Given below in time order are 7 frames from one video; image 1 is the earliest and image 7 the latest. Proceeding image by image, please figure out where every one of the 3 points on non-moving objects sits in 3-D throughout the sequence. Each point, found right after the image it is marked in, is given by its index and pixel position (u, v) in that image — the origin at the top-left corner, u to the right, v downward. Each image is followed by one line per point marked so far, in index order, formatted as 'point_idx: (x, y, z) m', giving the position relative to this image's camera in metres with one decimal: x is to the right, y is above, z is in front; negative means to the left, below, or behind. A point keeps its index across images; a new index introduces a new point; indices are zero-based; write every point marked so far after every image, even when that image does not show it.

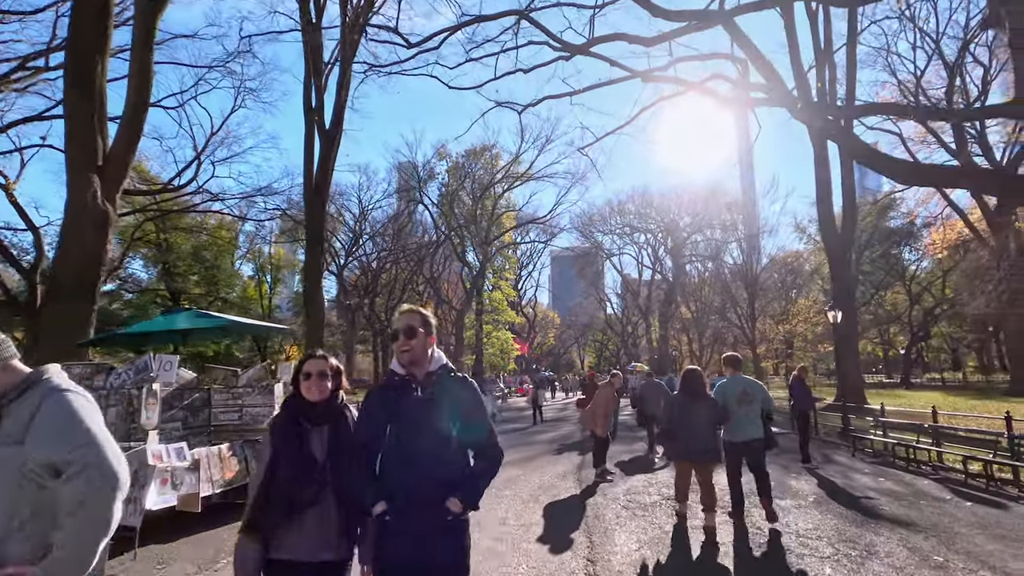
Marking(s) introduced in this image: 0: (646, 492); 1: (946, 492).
0: (+1.7, -2.6, +7.3) m
1: (+5.3, -2.5, +7.0) m
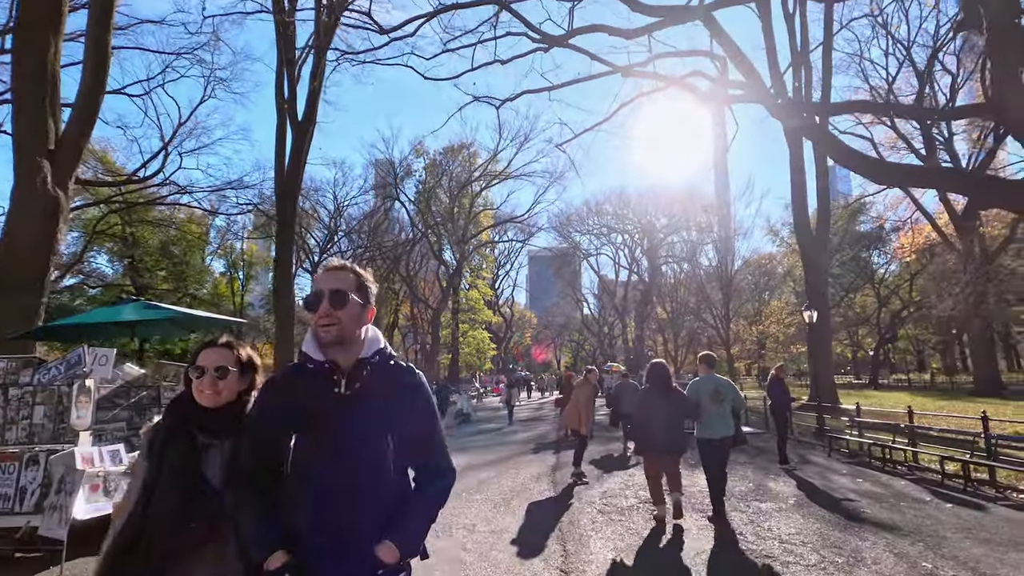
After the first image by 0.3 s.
0: (+1.4, -2.6, +7.0) m
1: (+5.0, -2.5, +6.9) m
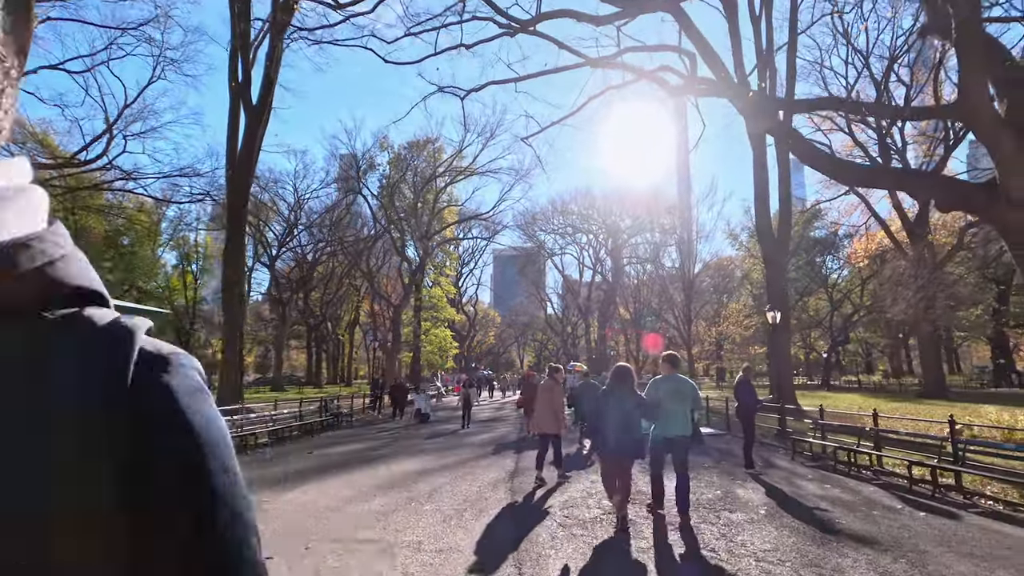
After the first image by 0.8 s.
0: (+0.8, -2.5, +6.5) m
1: (+4.5, -2.5, +6.6) m
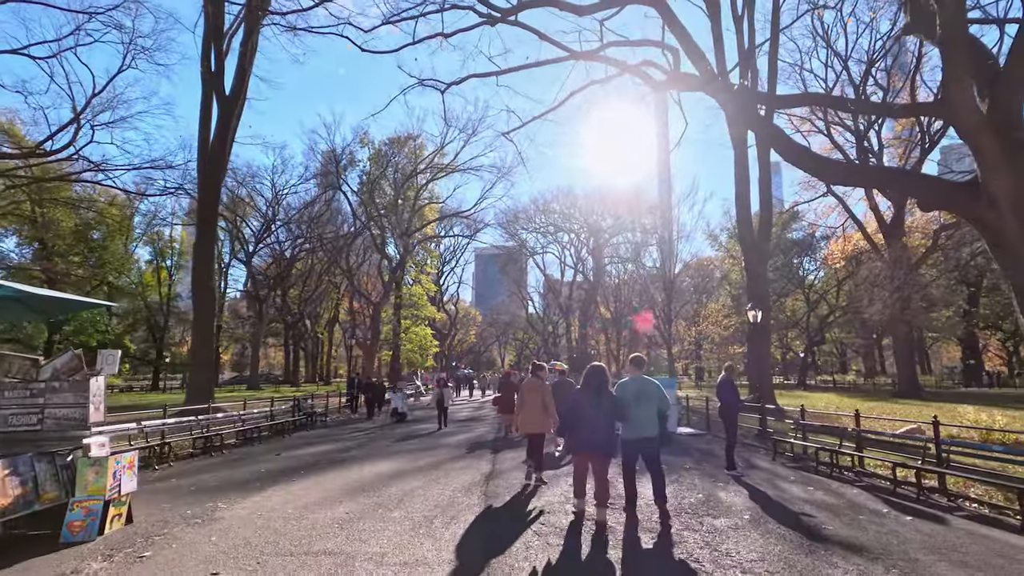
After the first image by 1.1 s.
0: (+0.6, -2.4, +6.2) m
1: (+4.2, -2.4, +6.4) m
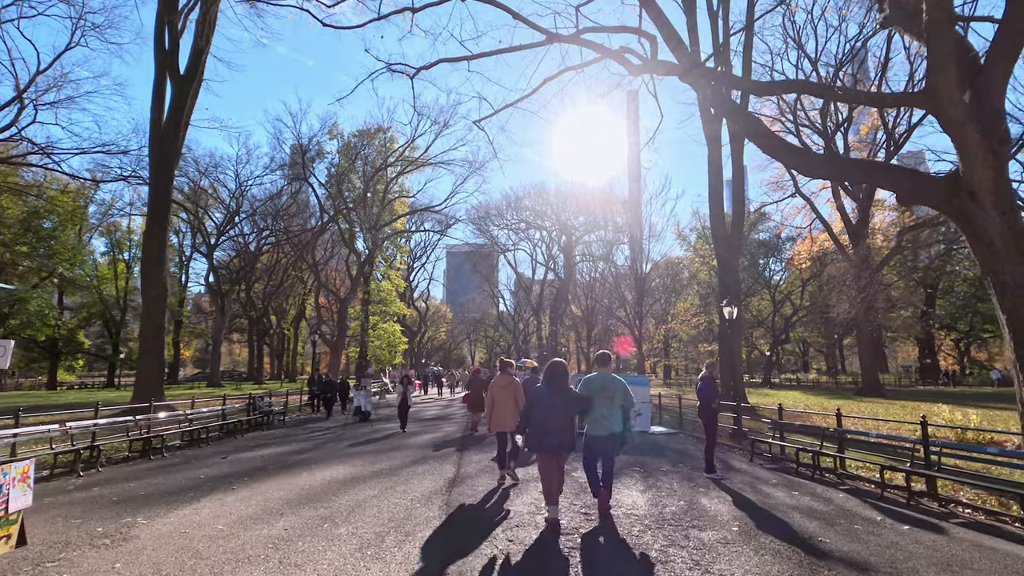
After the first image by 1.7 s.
0: (+0.2, -2.3, +5.6) m
1: (+3.8, -2.3, +6.0) m
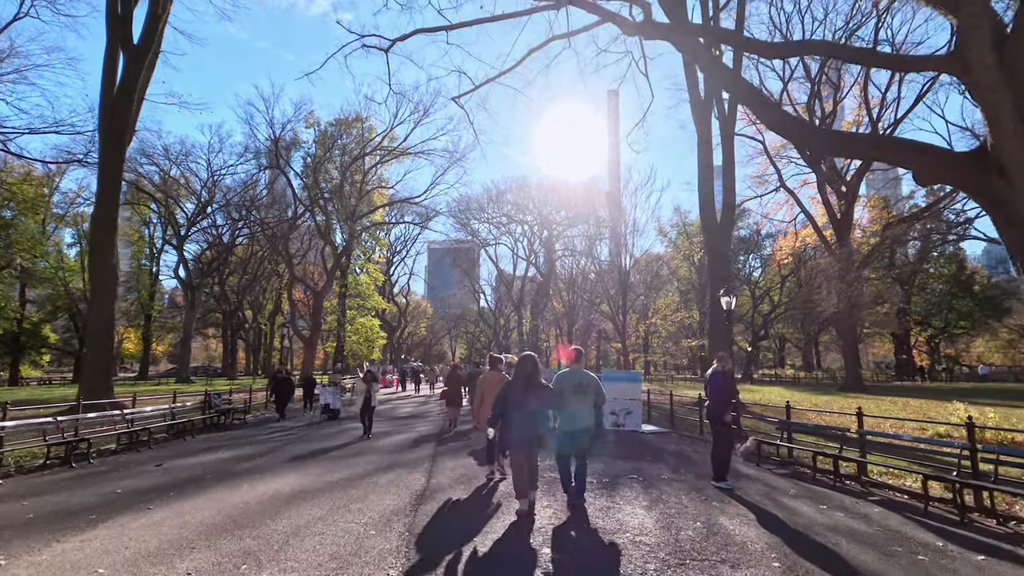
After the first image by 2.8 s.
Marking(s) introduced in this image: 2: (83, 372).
0: (0.0, -2.1, +4.5) m
1: (+3.6, -2.1, +5.0) m
2: (-13.1, -2.6, +17.4) m
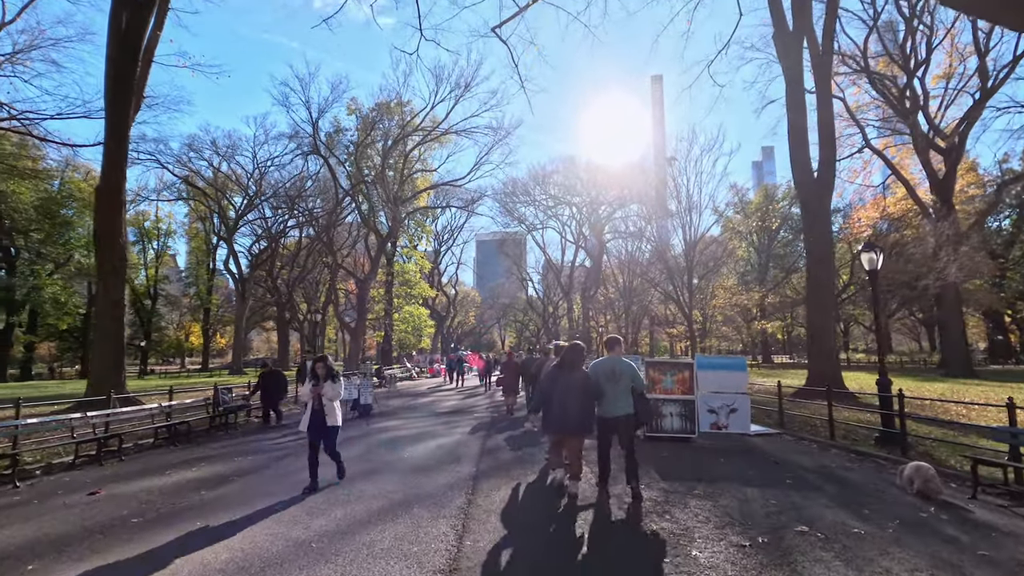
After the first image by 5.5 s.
0: (+0.5, -1.6, +1.6) m
1: (+4.1, -1.6, +1.8) m
2: (-11.5, -2.1, +15.6) m
